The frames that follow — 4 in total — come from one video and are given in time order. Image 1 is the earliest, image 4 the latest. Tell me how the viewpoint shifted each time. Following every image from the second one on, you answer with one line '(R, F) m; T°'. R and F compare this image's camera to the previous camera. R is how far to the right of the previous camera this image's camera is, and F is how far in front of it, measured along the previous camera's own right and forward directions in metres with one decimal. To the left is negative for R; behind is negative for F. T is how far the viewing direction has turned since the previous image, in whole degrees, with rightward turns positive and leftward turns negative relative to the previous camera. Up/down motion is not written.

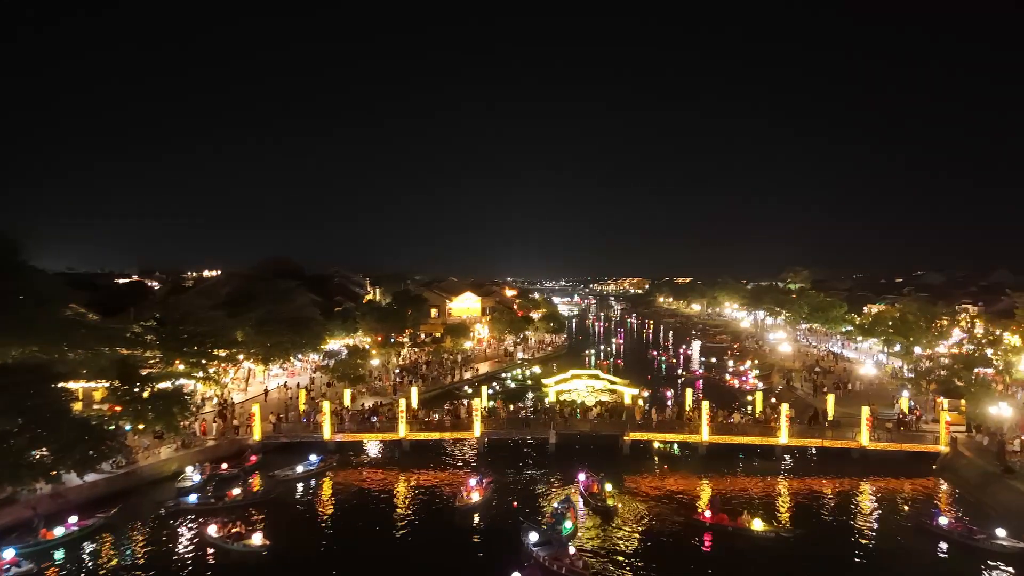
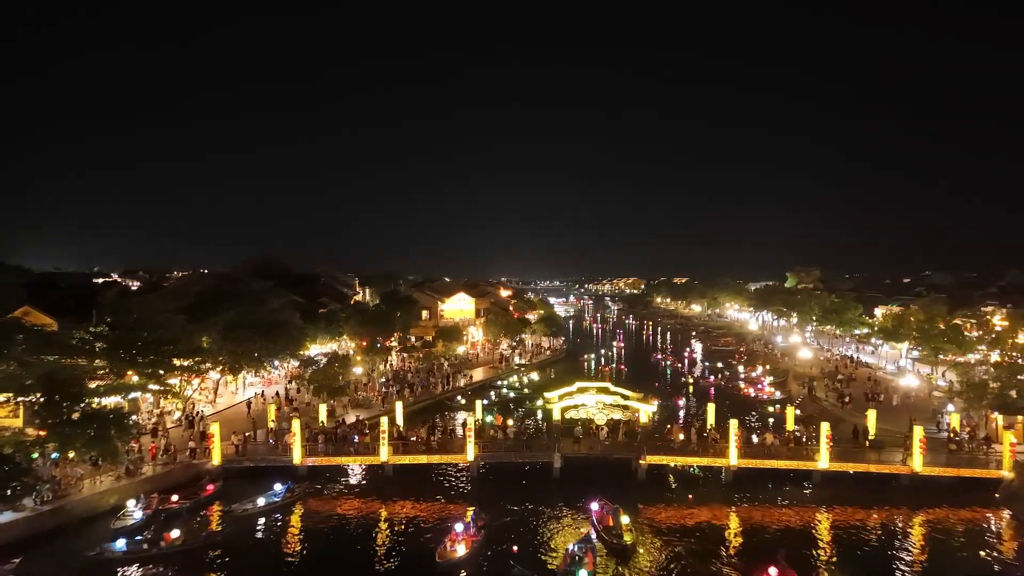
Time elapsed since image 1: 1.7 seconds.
(-0.2, +3.8) m; +1°
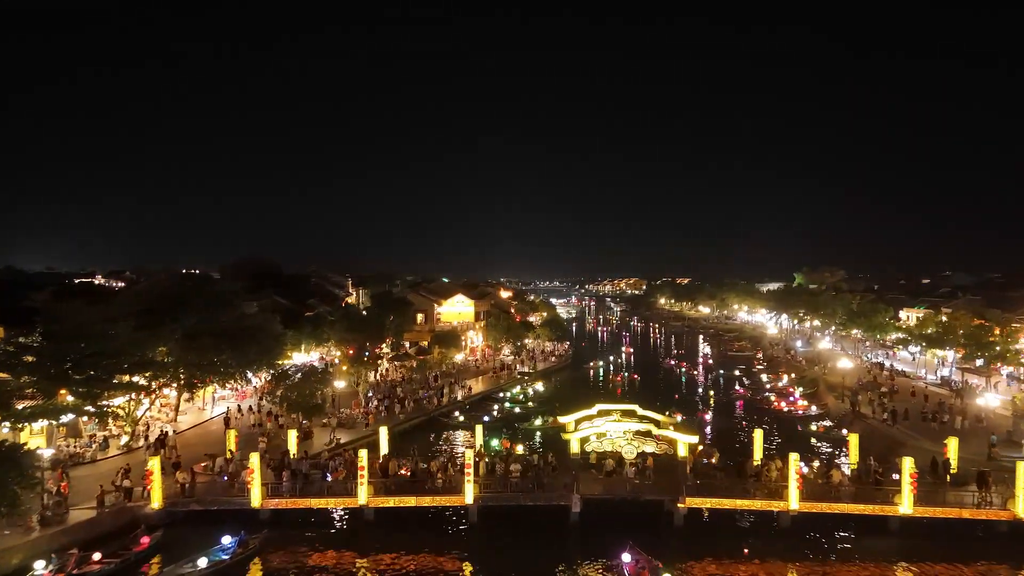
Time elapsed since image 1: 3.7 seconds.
(-0.3, +4.7) m; 0°
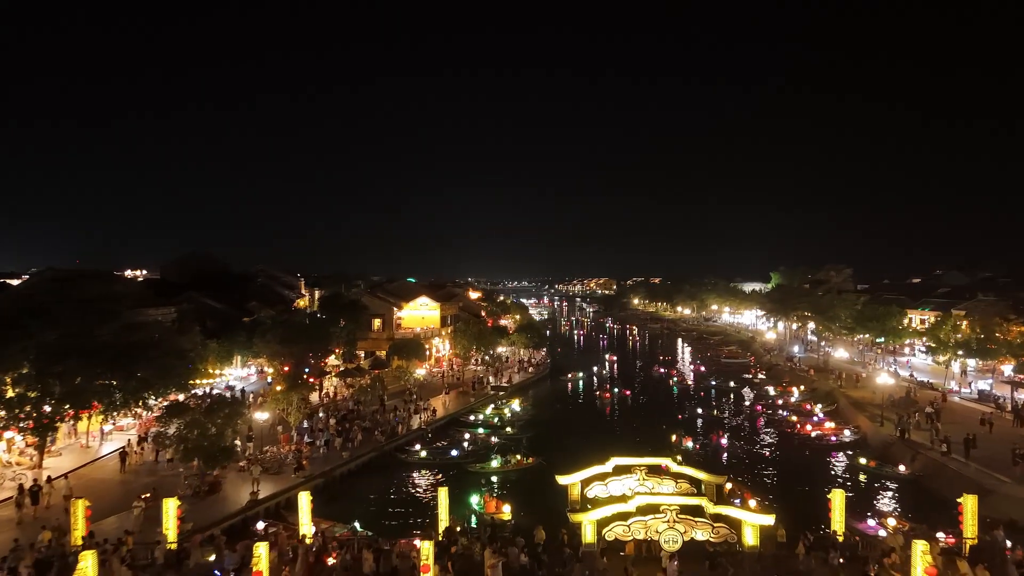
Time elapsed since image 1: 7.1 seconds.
(-0.3, +7.1) m; +3°
